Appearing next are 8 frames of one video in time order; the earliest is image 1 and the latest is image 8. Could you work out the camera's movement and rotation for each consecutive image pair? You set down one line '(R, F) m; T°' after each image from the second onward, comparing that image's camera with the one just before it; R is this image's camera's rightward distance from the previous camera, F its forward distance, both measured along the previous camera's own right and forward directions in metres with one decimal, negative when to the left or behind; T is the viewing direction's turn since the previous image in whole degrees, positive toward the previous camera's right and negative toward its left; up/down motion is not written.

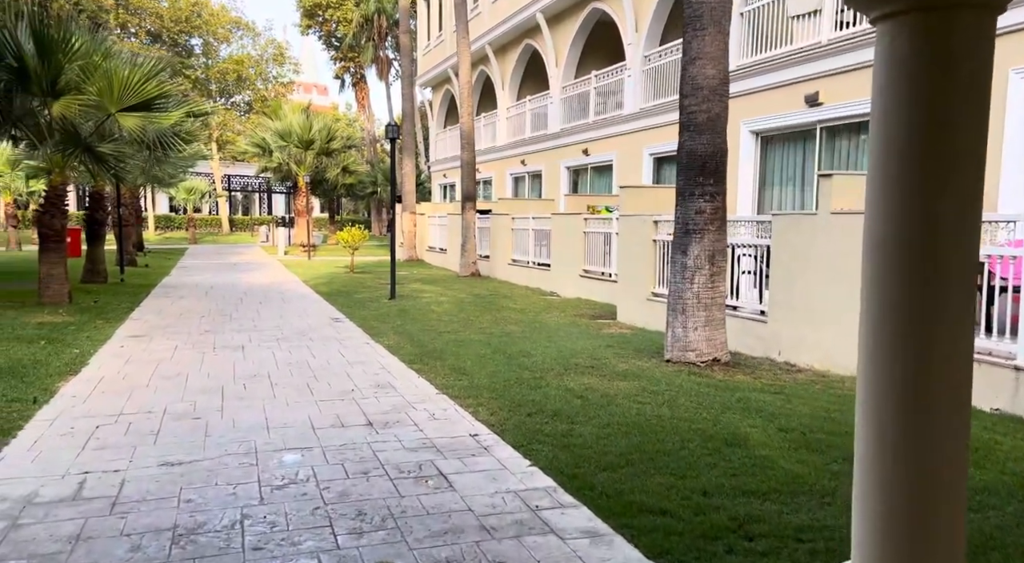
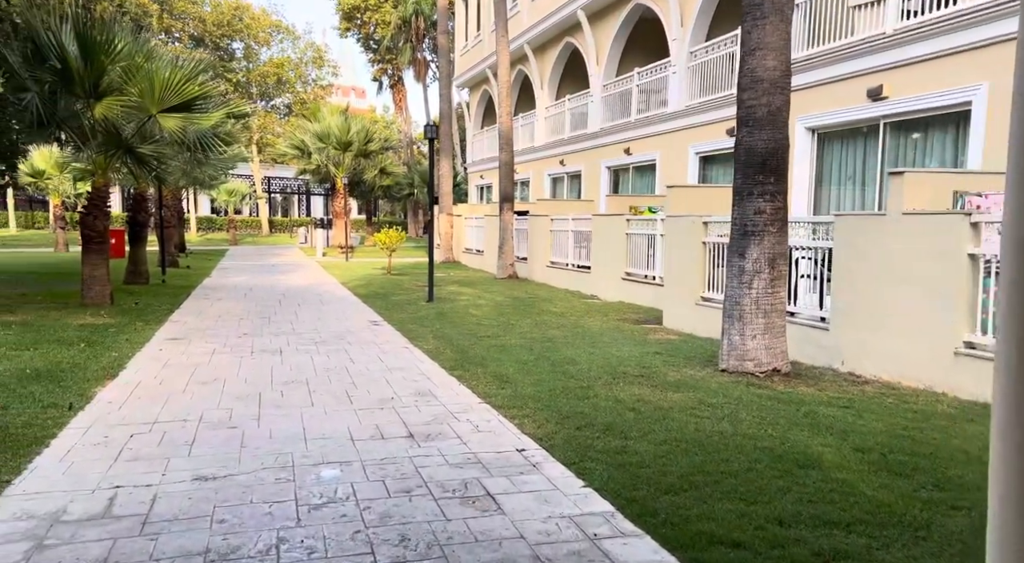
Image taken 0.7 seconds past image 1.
(-0.1, +0.3) m; -3°
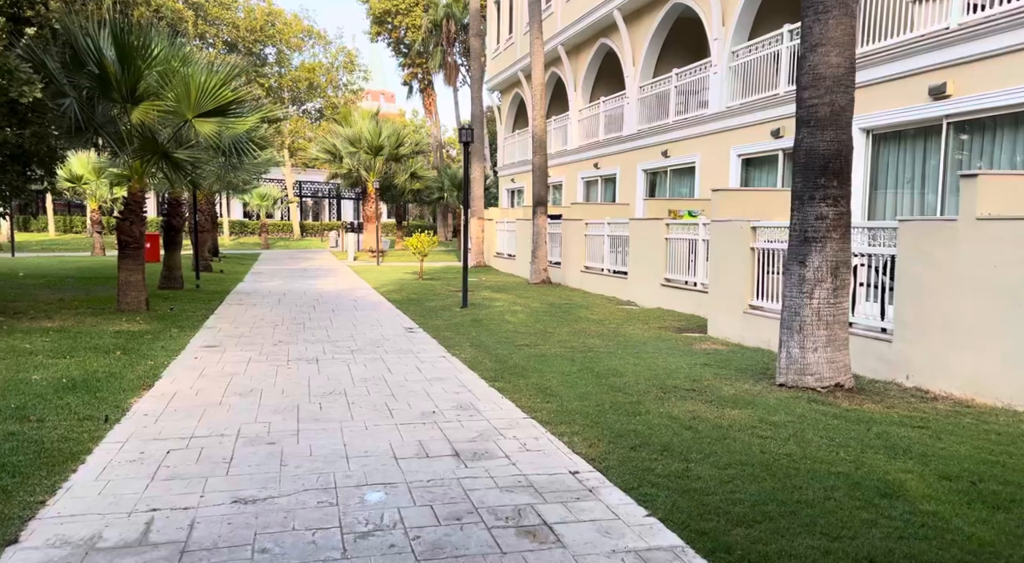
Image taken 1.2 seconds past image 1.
(-0.2, +0.3) m; -2°
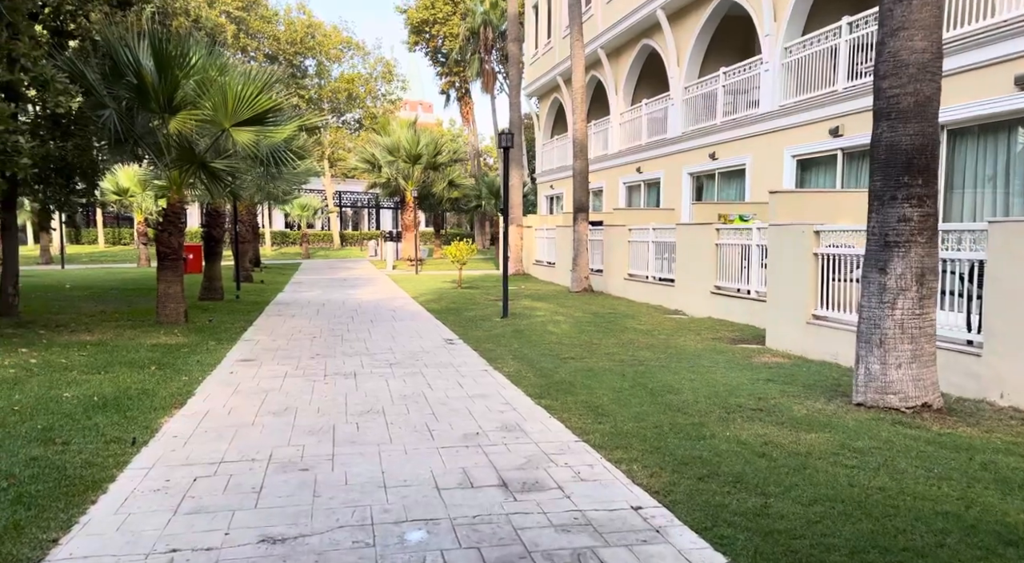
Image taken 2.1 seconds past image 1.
(-0.1, +0.4) m; -3°
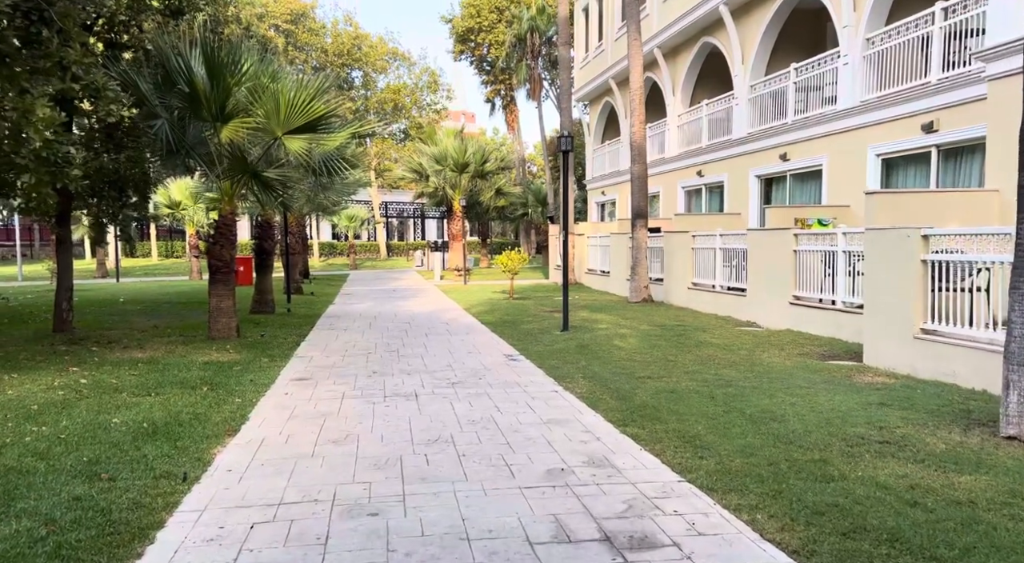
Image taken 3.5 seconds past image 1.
(-0.3, +0.6) m; -3°
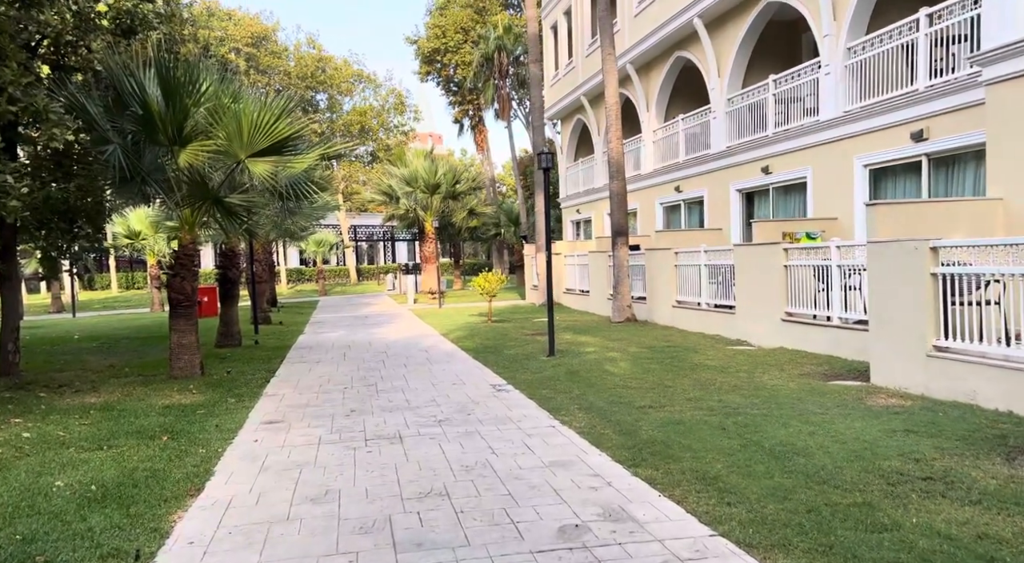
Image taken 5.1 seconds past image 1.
(-0.2, +0.6) m; +2°
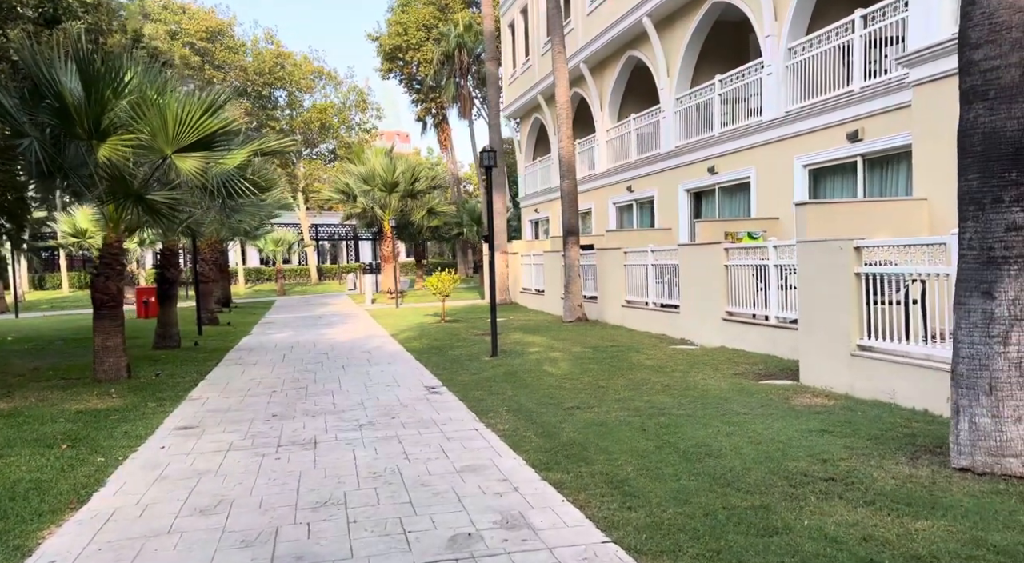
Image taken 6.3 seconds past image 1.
(+0.4, +0.1) m; +2°
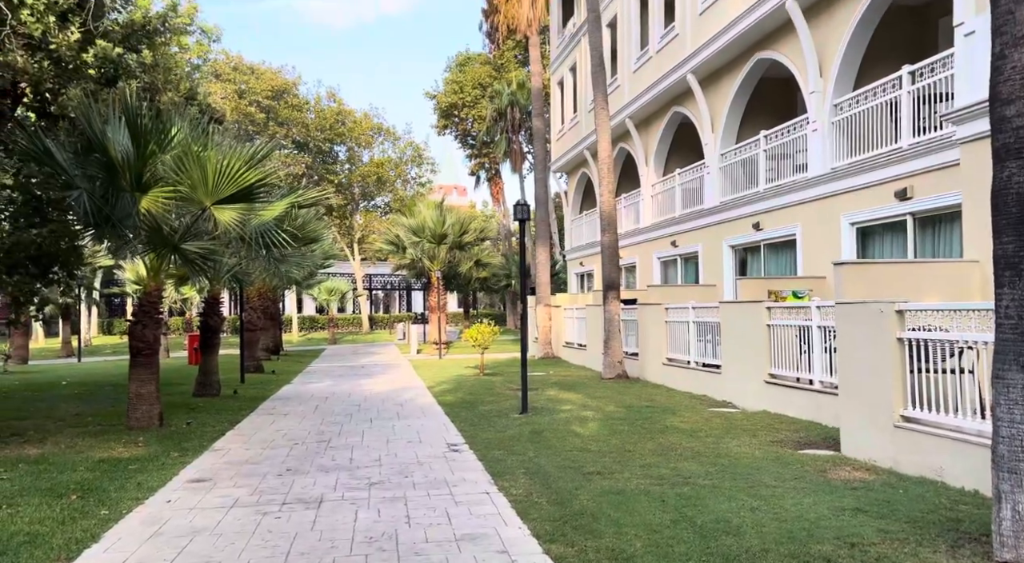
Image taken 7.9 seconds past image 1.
(+0.3, +0.2) m; -4°
